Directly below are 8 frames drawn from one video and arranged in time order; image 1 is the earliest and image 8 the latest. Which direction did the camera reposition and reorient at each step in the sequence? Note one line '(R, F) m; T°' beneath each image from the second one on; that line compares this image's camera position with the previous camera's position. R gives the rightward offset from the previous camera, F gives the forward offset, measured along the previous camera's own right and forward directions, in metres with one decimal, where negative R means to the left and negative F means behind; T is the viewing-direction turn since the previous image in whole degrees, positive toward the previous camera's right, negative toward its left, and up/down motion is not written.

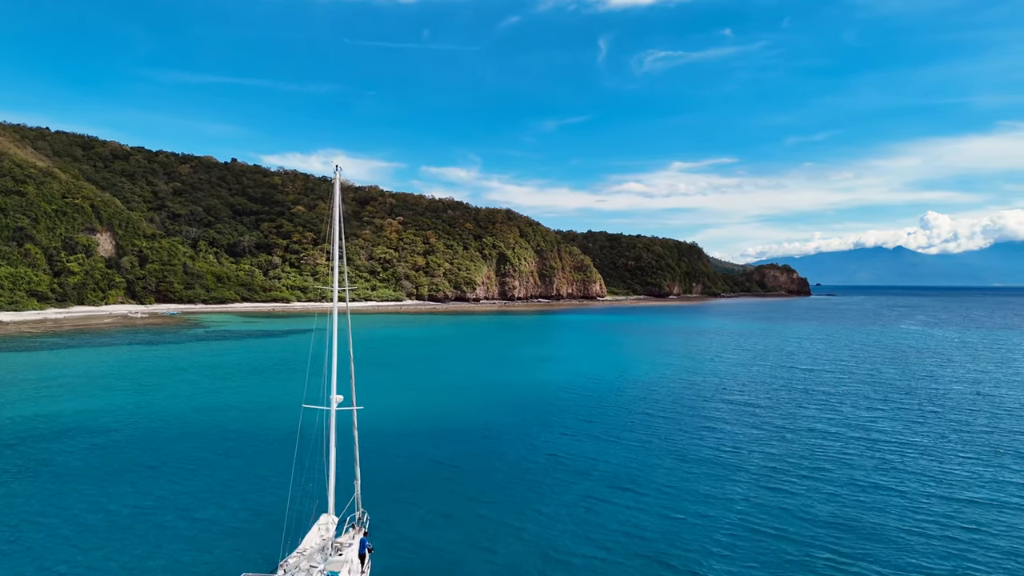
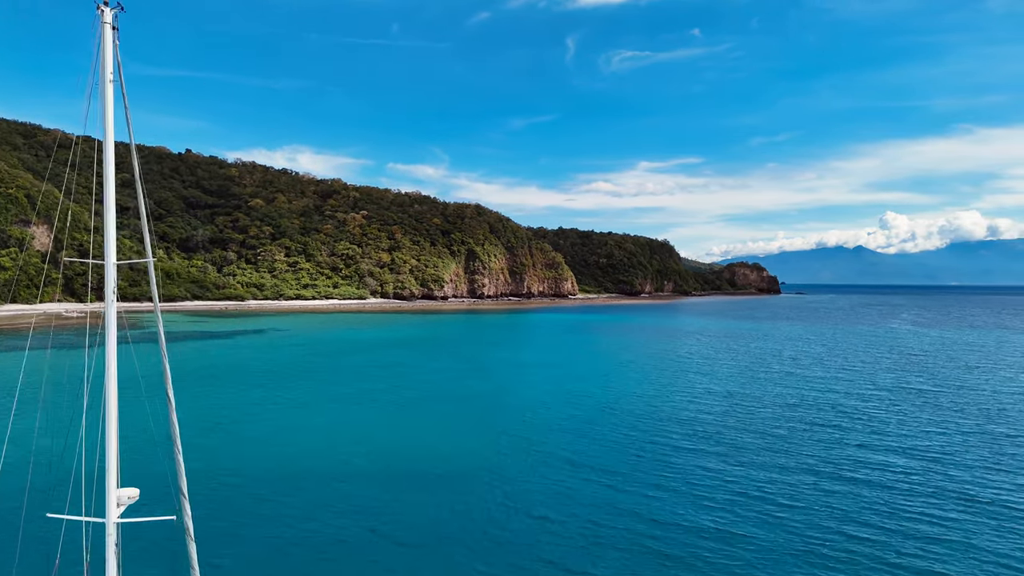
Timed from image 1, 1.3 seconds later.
(-0.1, +3.8) m; +3°
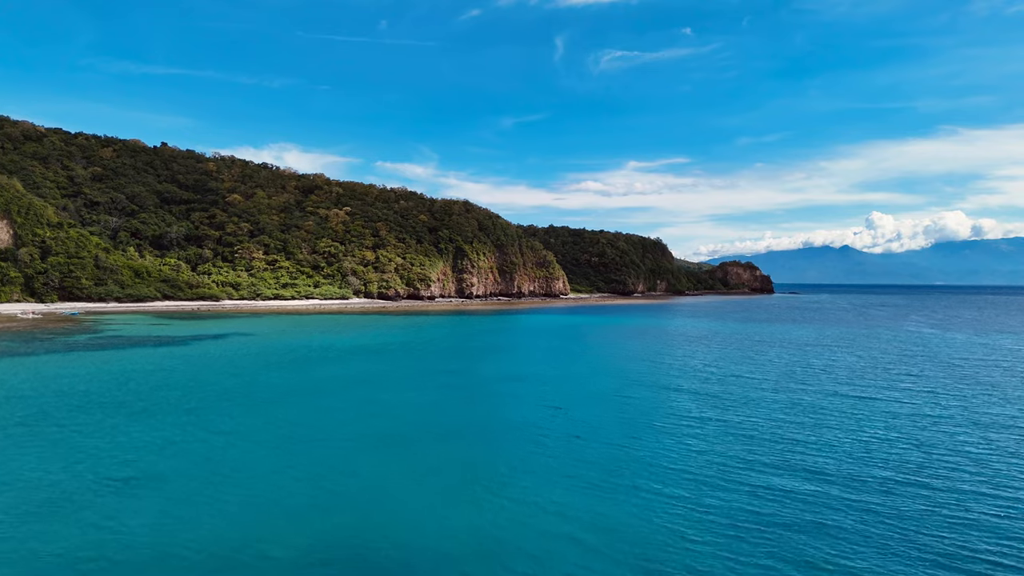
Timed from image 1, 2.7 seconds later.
(-0.1, +3.8) m; +1°
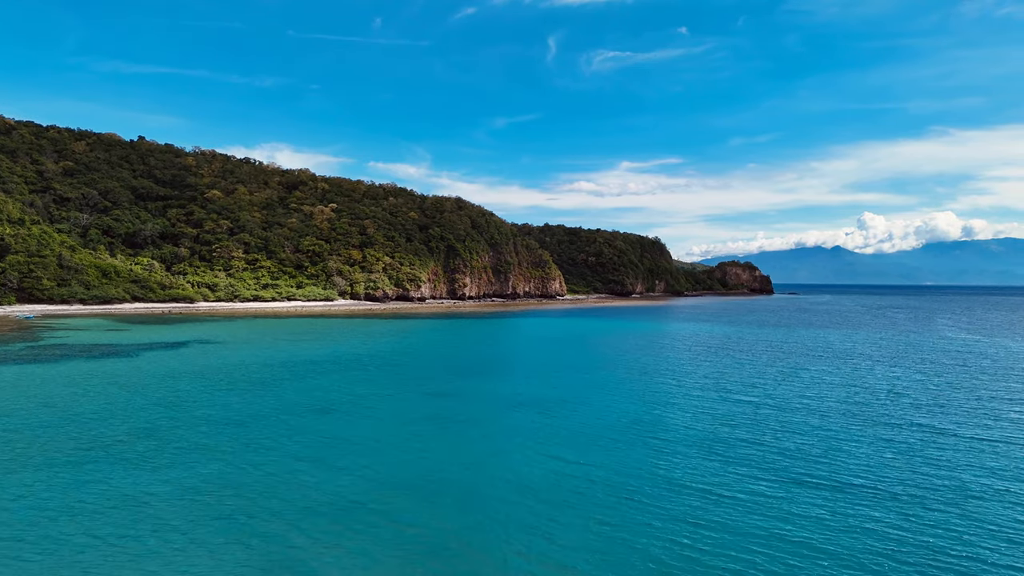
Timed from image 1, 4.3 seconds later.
(-0.2, +4.6) m; +1°
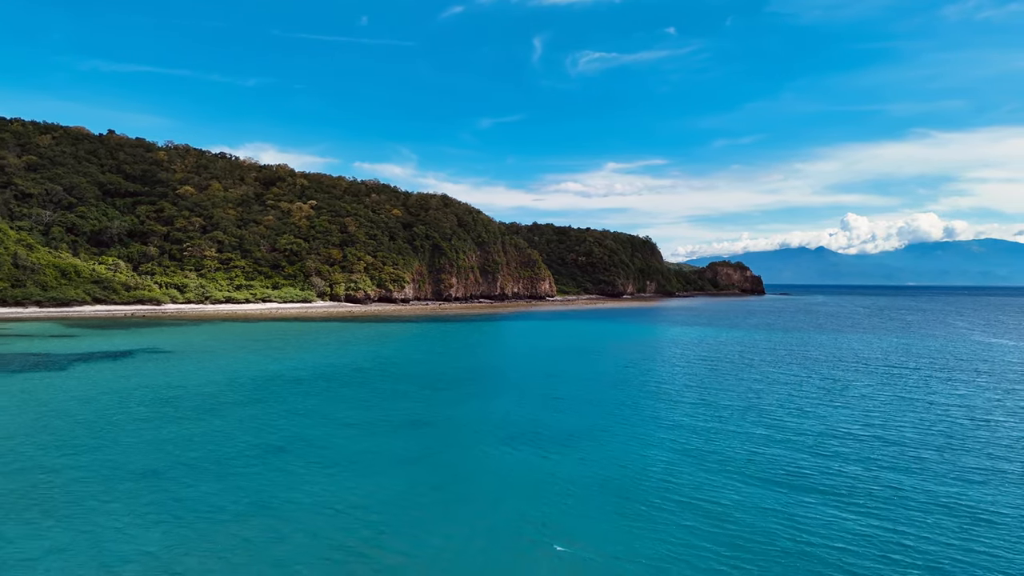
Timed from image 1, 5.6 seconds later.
(-0.3, +3.9) m; +1°
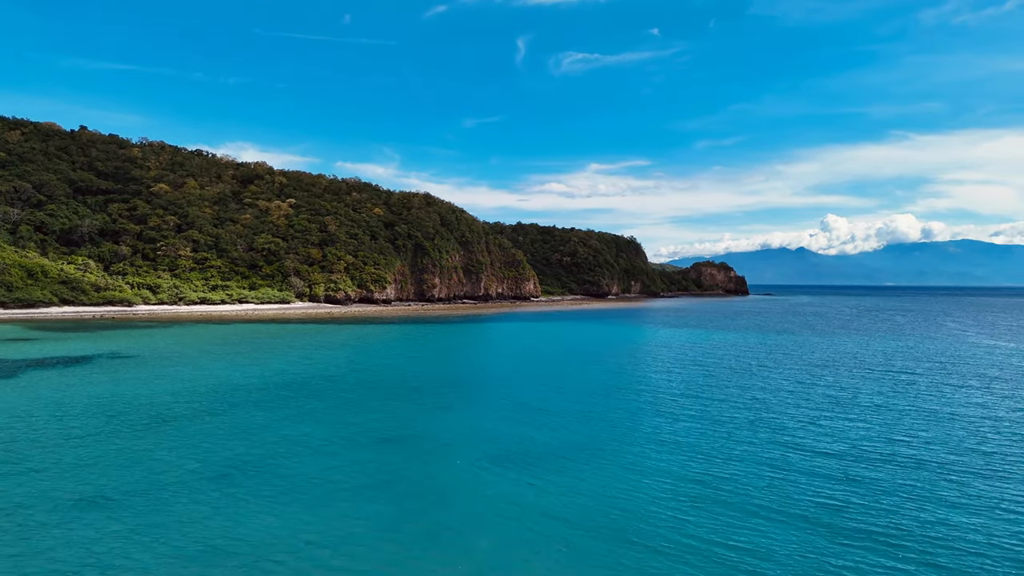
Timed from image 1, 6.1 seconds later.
(-0.1, +1.5) m; +1°
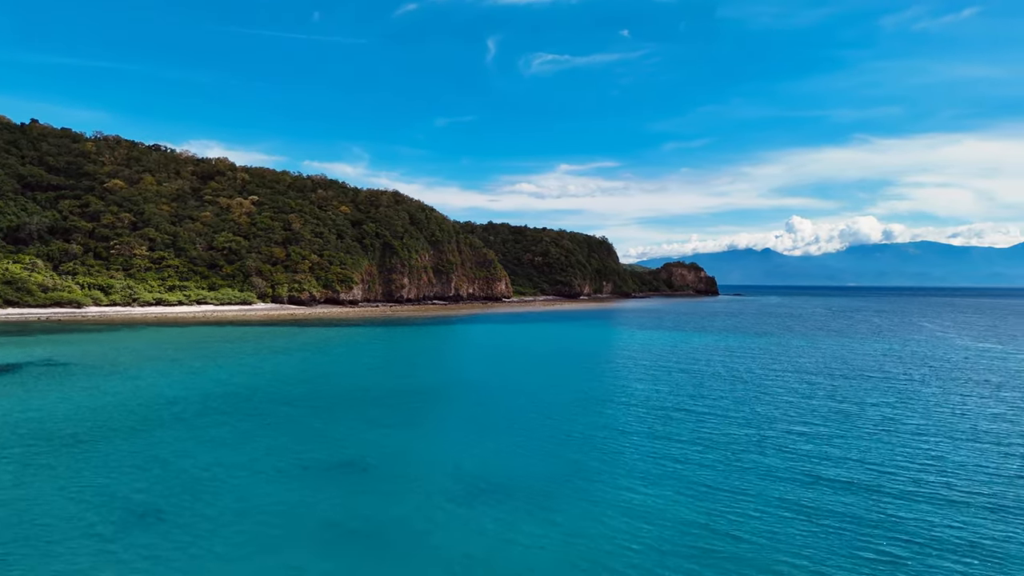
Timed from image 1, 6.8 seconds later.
(-0.2, +1.9) m; +2°
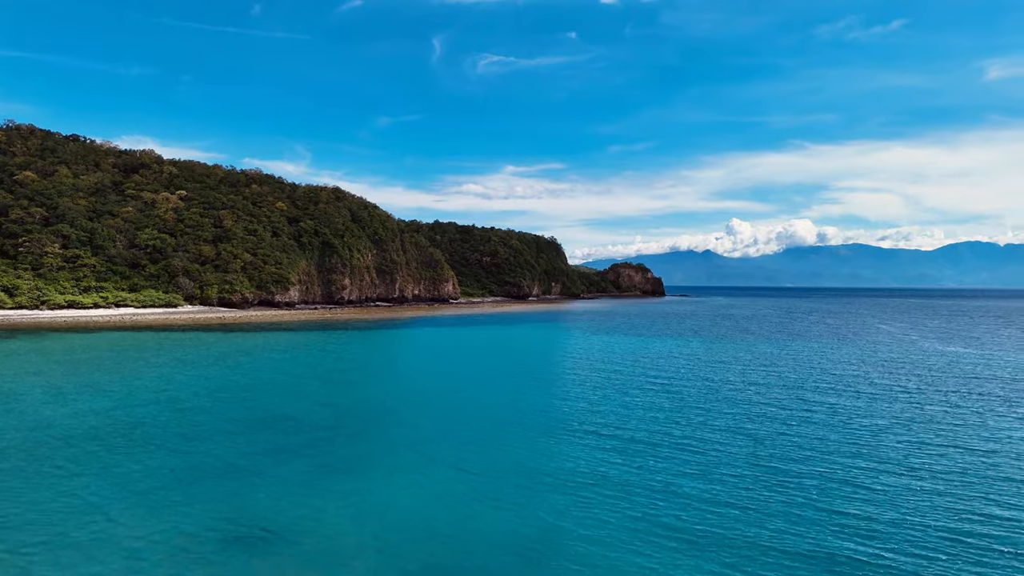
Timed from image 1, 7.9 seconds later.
(-0.1, +3.0) m; +4°
